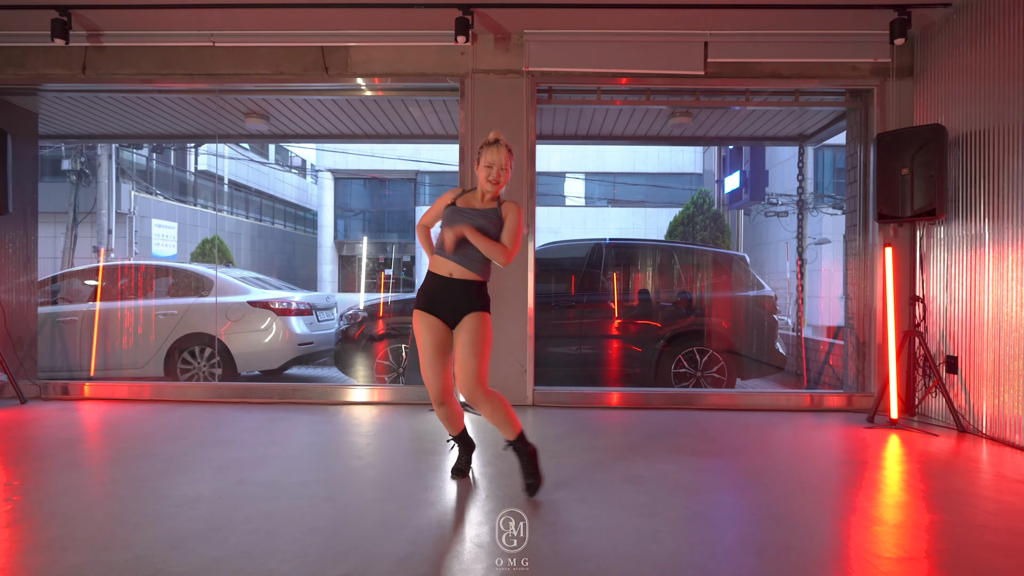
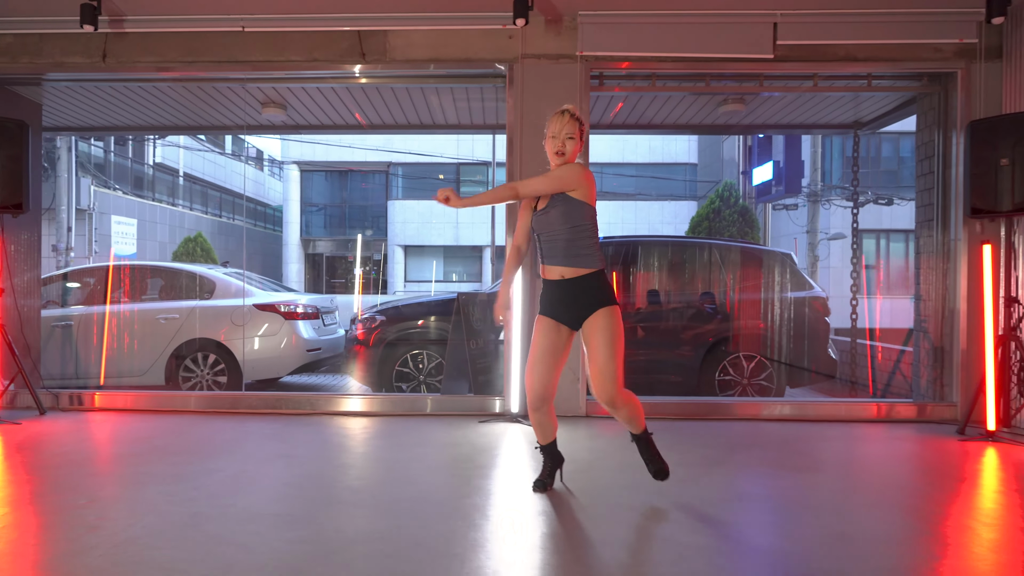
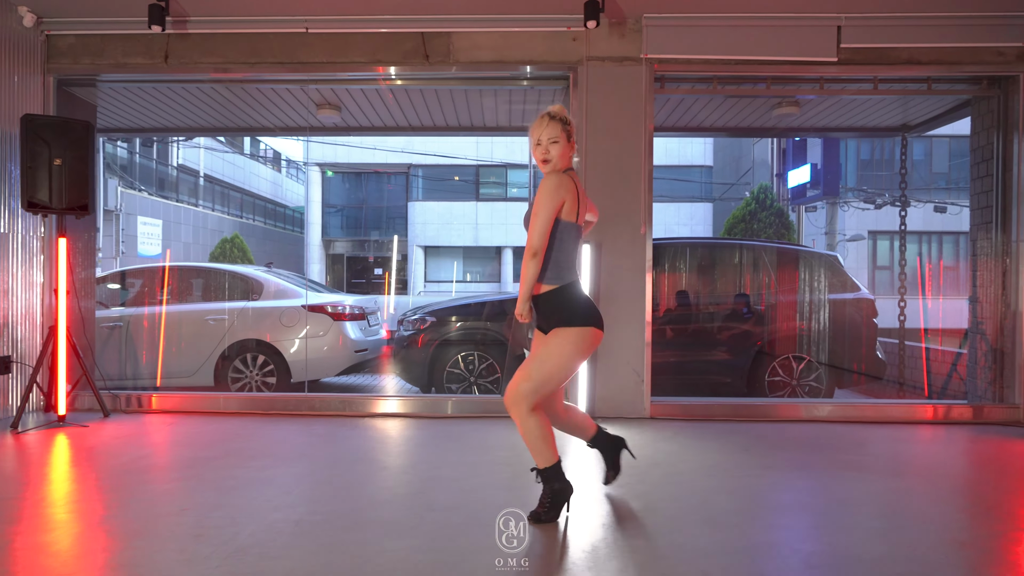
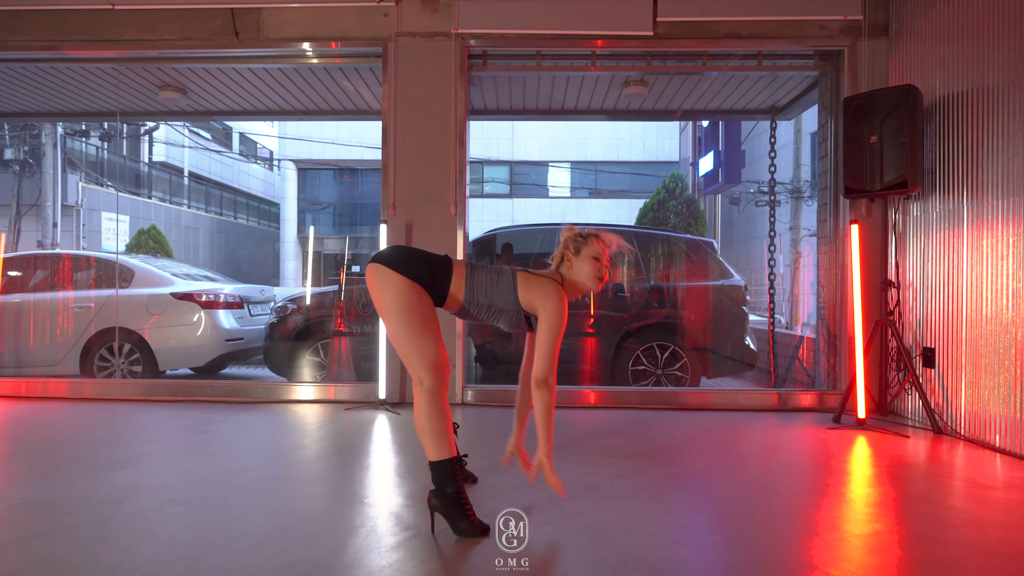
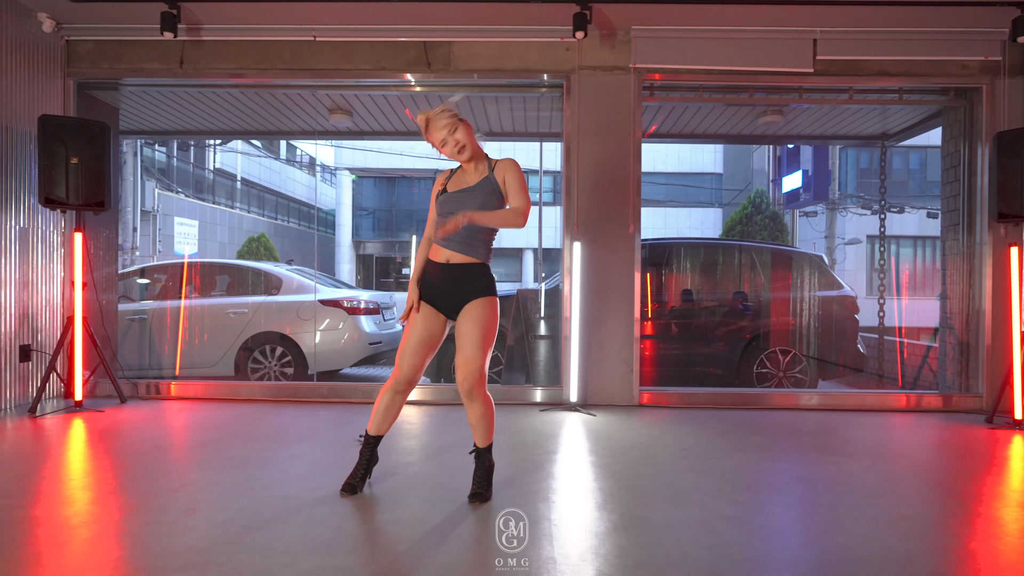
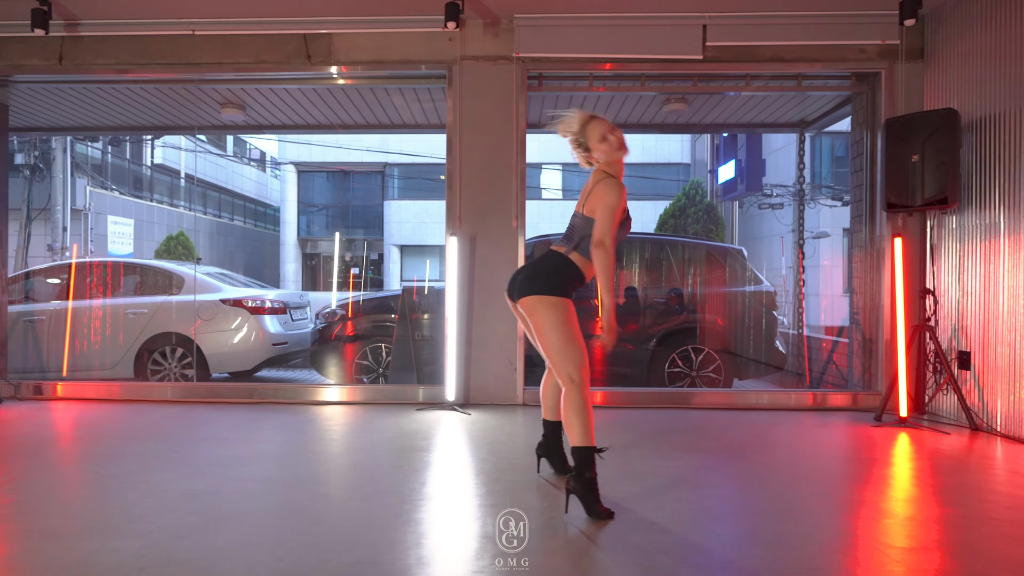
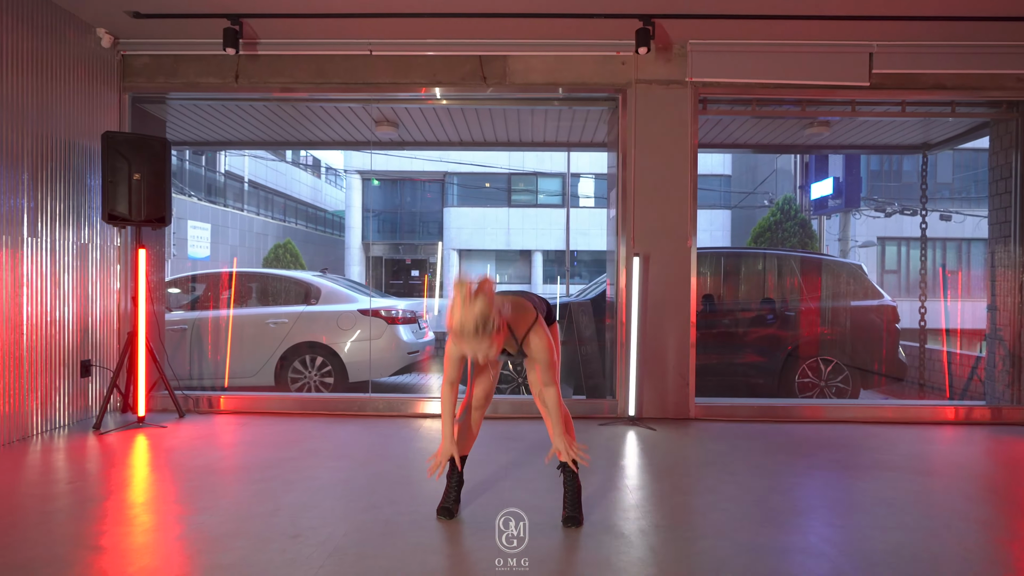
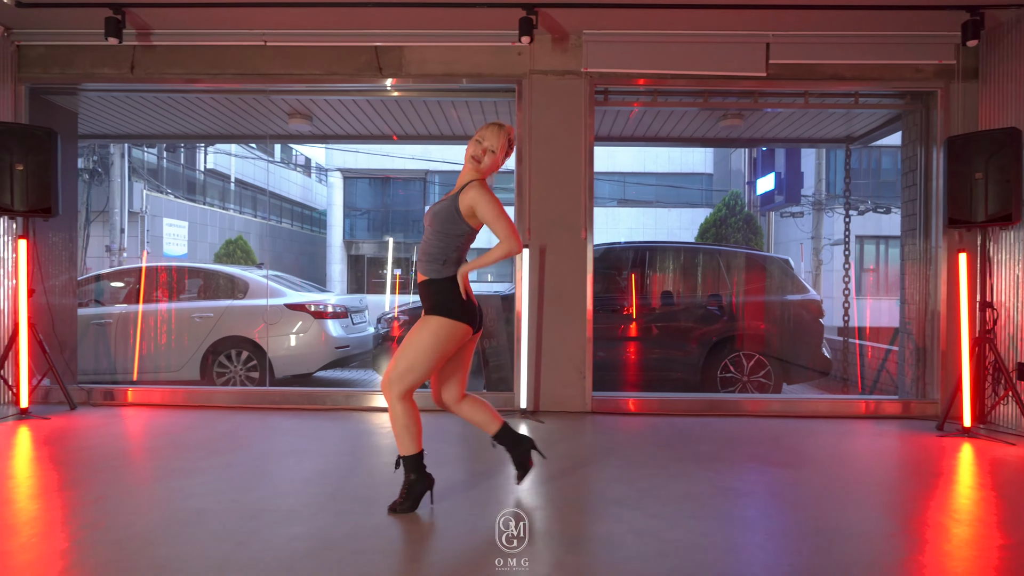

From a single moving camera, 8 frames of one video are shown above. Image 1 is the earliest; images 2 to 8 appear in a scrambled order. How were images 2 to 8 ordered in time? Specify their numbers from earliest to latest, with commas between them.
8, 5, 7, 3, 2, 6, 4
